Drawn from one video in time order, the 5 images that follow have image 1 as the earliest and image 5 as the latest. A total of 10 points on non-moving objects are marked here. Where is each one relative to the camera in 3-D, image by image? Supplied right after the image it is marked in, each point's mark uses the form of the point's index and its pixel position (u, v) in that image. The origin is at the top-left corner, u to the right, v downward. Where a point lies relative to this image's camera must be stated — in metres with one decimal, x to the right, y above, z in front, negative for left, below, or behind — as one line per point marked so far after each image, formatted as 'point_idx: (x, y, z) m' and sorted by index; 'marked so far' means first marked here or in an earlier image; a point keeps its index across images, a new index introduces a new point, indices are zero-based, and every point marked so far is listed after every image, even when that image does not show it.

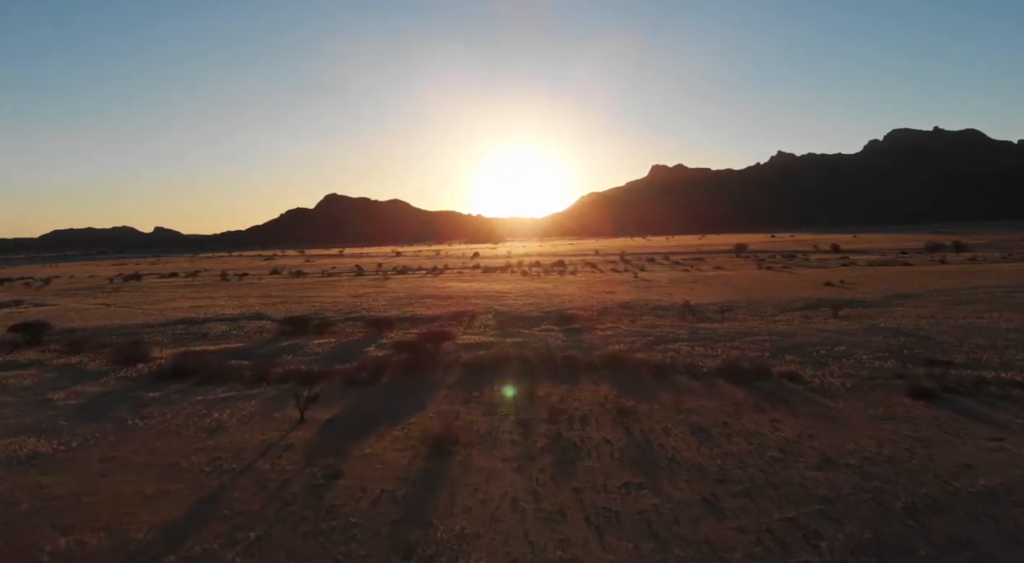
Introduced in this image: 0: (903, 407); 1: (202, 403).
0: (+9.2, -3.0, +15.6) m
1: (-8.6, -3.4, +18.2) m
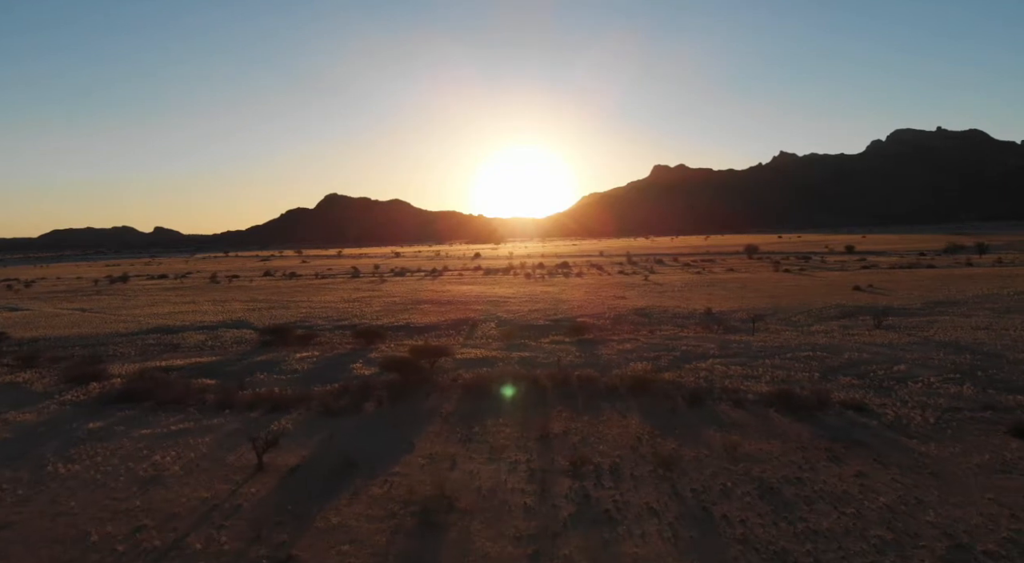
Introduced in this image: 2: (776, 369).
0: (+9.4, -3.2, +12.4) m
1: (-8.4, -3.6, +15.1) m
2: (+7.8, -2.6, +19.6) m
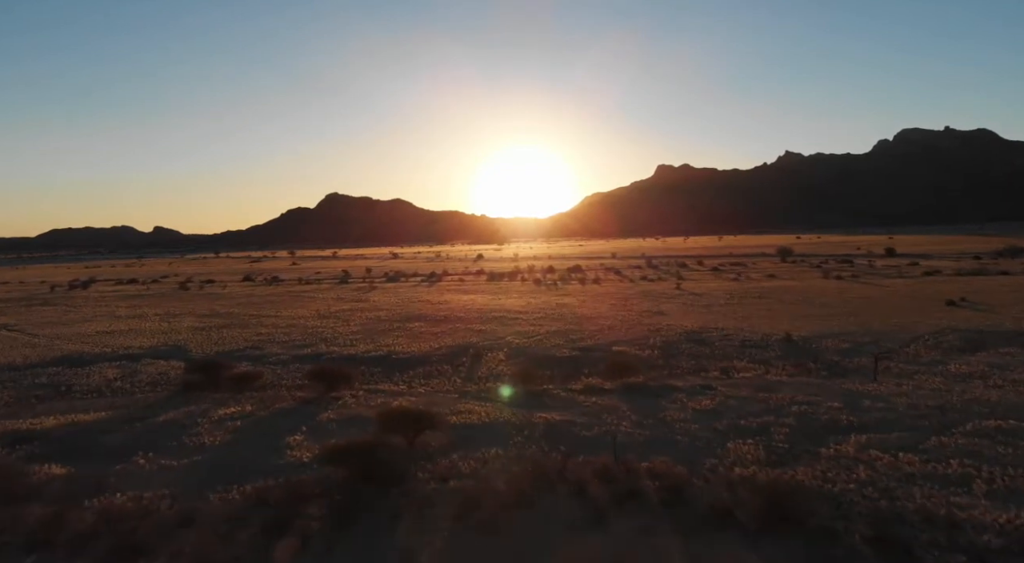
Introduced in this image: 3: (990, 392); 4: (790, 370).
0: (+9.9, -3.8, +4.6) m
1: (-7.9, -4.2, +7.3) m
2: (+8.3, -3.2, +11.8) m
3: (+12.2, -2.7, +17.0) m
4: (+8.2, -2.6, +19.8) m
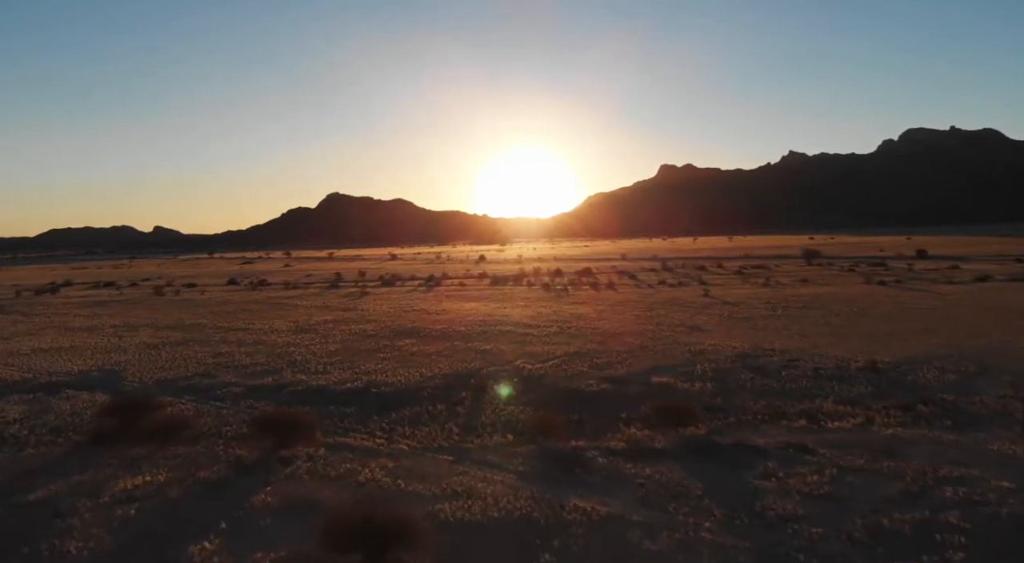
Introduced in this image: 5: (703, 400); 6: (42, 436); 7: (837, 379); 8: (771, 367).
0: (+10.2, -4.2, -0.4) m
1: (-7.6, -4.6, +2.4) m
2: (+8.6, -3.6, +6.8) m
3: (+12.5, -3.1, +11.9) m
4: (+8.6, -3.0, +14.8) m
5: (+4.8, -2.9, +16.7) m
6: (-11.4, -3.7, +16.2) m
7: (+9.0, -2.6, +18.3) m
8: (+7.7, -2.5, +19.8) m
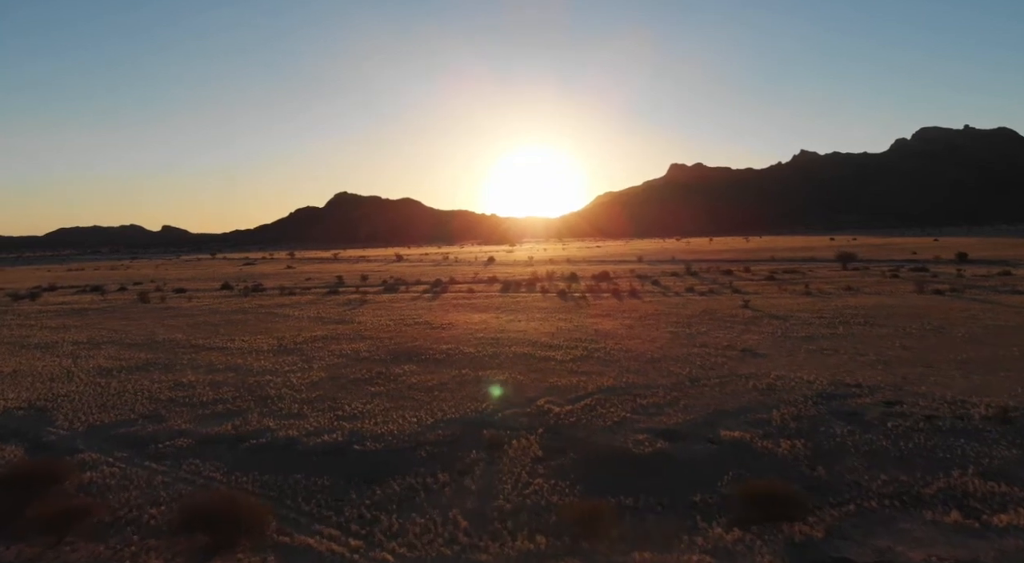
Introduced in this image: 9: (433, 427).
0: (+10.5, -4.8, -4.8) m
1: (-7.2, -5.1, -1.8) m
2: (+9.0, -4.1, +2.4) m
3: (+13.0, -3.6, +7.5) m
4: (+9.1, -3.5, +10.4) m
5: (+5.3, -3.5, +12.3) m
6: (-10.9, -4.2, +12.1) m
7: (+9.5, -3.2, +13.9) m
8: (+8.3, -3.0, +15.4) m
9: (-1.9, -3.4, +15.5) m
